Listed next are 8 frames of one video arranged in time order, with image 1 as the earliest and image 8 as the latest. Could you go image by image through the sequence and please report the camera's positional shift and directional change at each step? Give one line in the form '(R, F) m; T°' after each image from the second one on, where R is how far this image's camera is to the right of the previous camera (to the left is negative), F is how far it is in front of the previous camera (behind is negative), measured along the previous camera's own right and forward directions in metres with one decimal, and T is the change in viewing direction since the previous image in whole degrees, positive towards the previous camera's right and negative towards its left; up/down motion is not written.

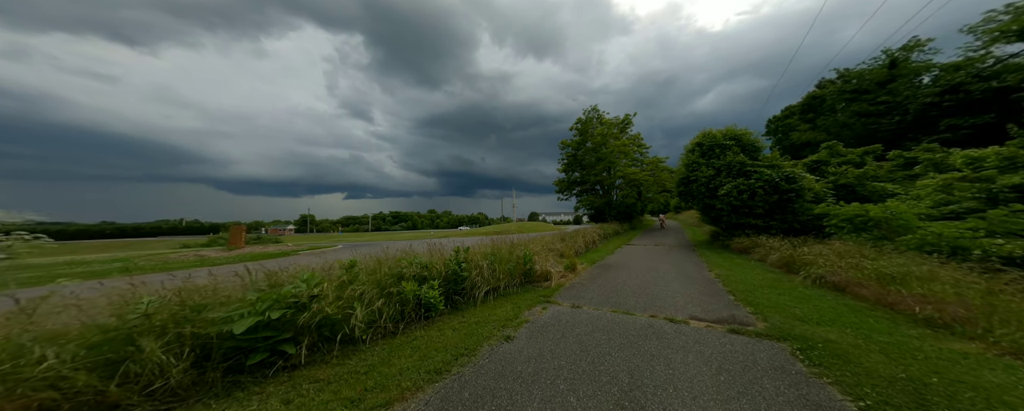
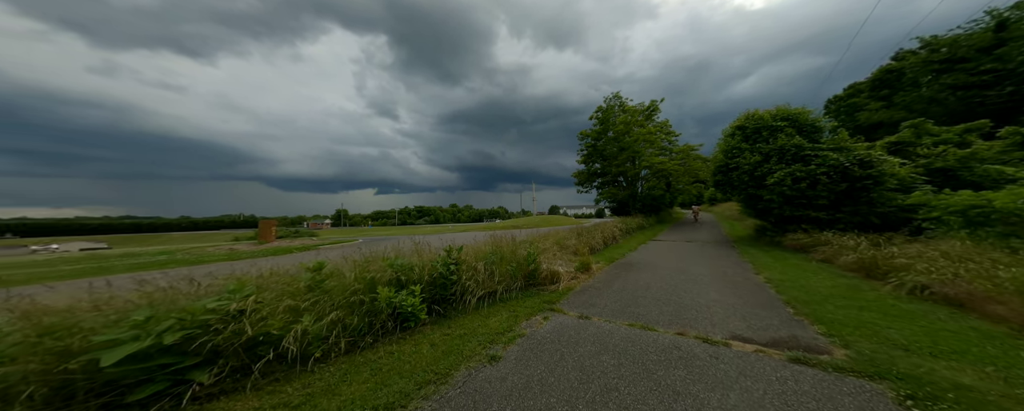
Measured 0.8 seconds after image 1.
(+0.4, +0.8) m; -5°
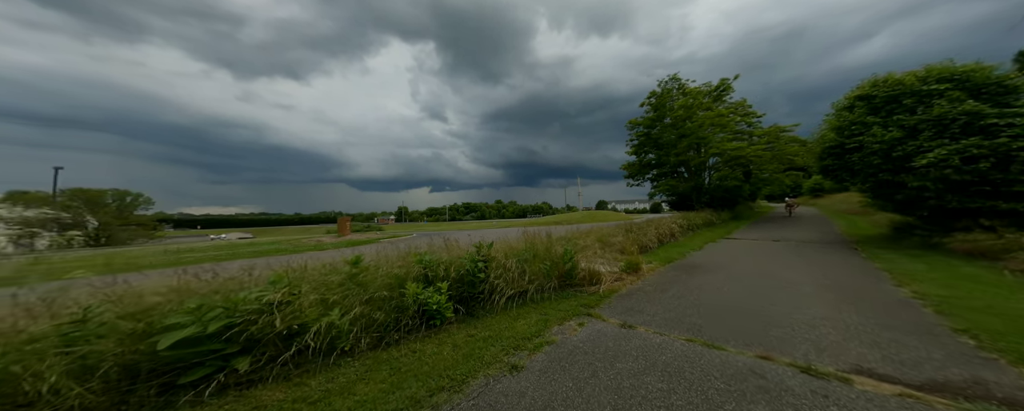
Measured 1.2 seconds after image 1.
(+0.2, +0.3) m; -9°
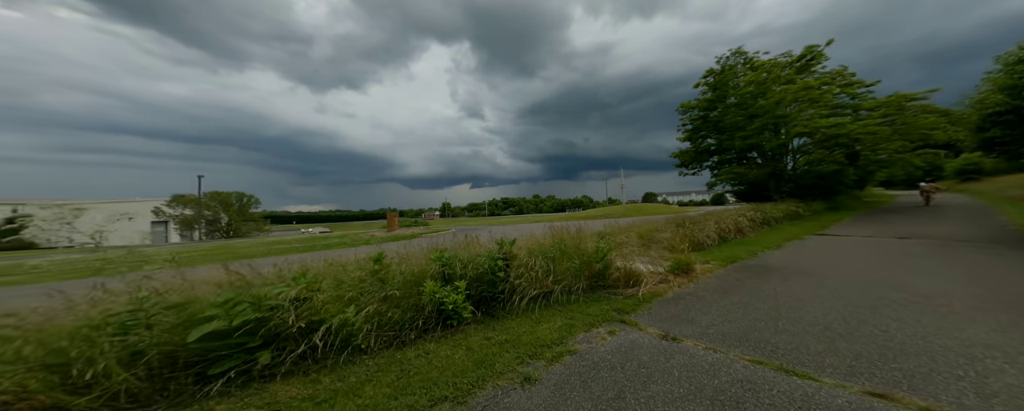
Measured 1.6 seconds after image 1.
(+0.3, +0.3) m; -8°
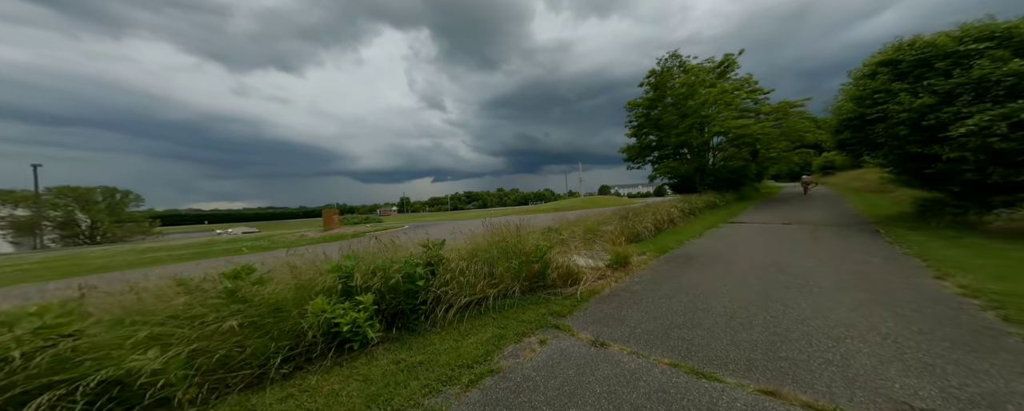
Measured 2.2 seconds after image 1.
(+0.5, +0.5) m; +7°
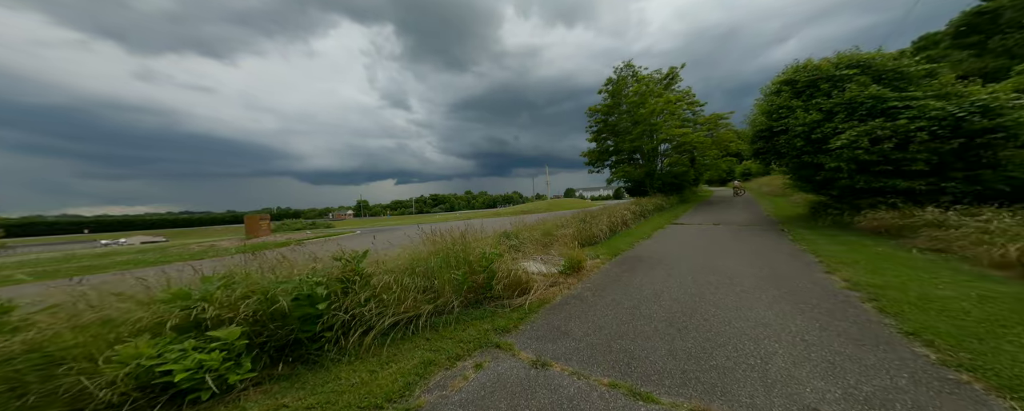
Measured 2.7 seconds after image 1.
(+0.4, +0.4) m; +6°
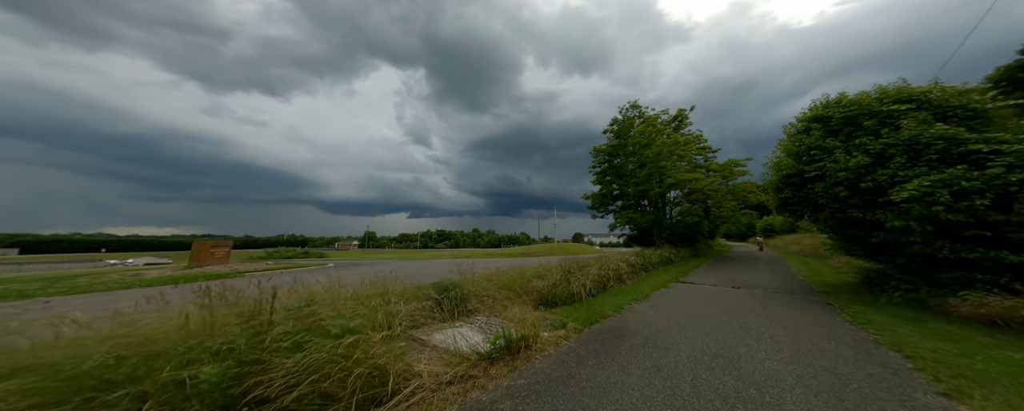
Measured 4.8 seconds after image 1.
(+1.3, +1.6) m; -3°
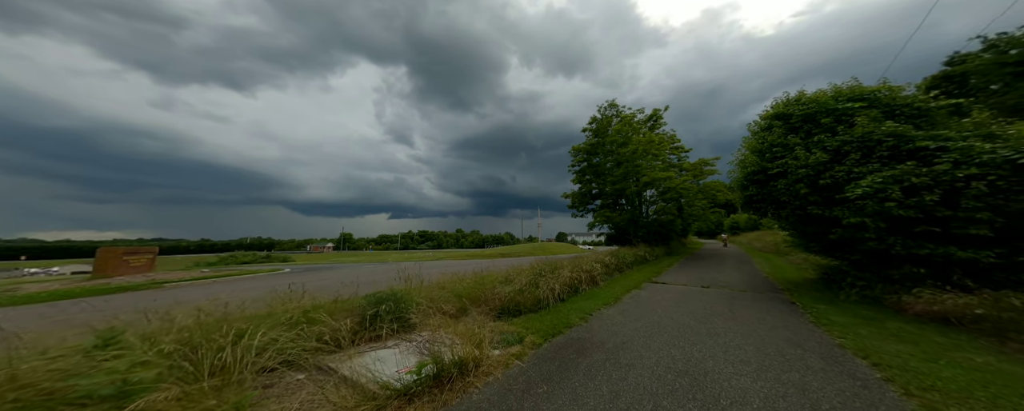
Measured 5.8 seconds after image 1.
(+0.6, +0.7) m; +3°
